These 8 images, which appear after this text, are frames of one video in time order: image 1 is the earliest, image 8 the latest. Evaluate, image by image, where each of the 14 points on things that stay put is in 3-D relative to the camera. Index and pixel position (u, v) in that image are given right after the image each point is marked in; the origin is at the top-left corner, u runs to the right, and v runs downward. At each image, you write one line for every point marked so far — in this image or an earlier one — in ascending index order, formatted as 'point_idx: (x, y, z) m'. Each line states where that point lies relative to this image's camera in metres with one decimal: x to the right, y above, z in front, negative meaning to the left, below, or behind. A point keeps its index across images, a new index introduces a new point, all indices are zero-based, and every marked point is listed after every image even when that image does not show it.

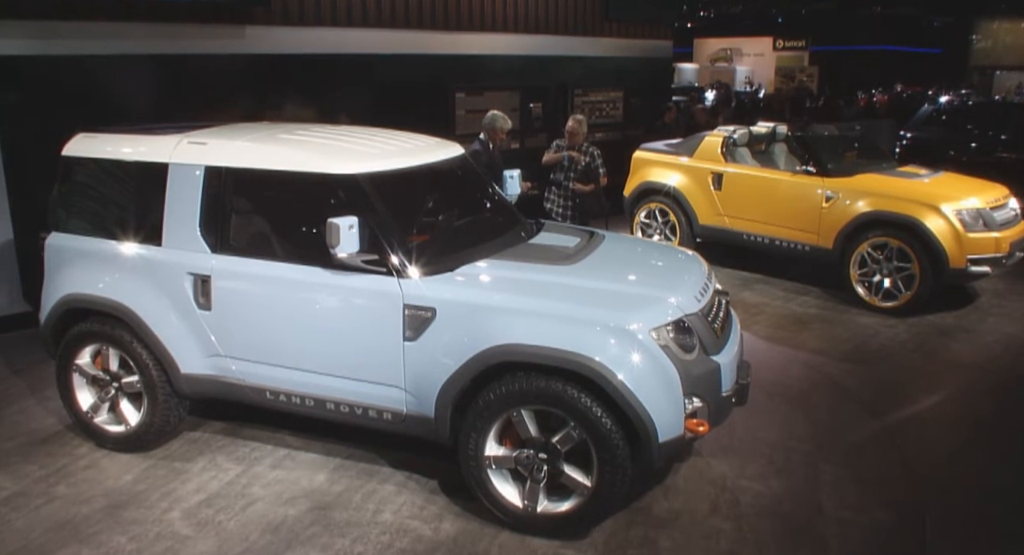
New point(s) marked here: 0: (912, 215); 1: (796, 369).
0: (+3.4, +0.5, +6.1) m
1: (+2.1, -0.7, +5.4) m
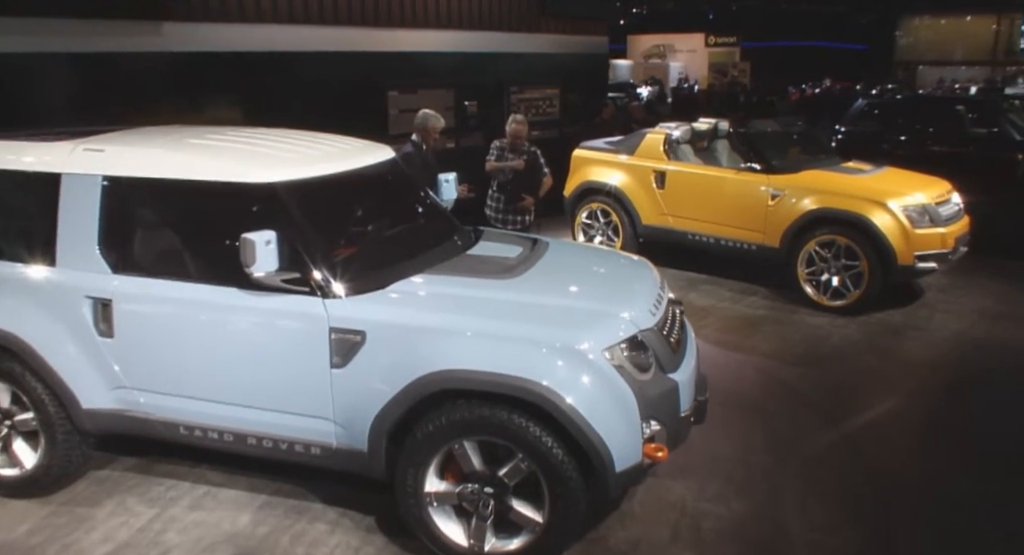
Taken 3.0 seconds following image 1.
0: (+2.9, +0.5, +6.0) m
1: (+1.7, -0.7, +5.2) m
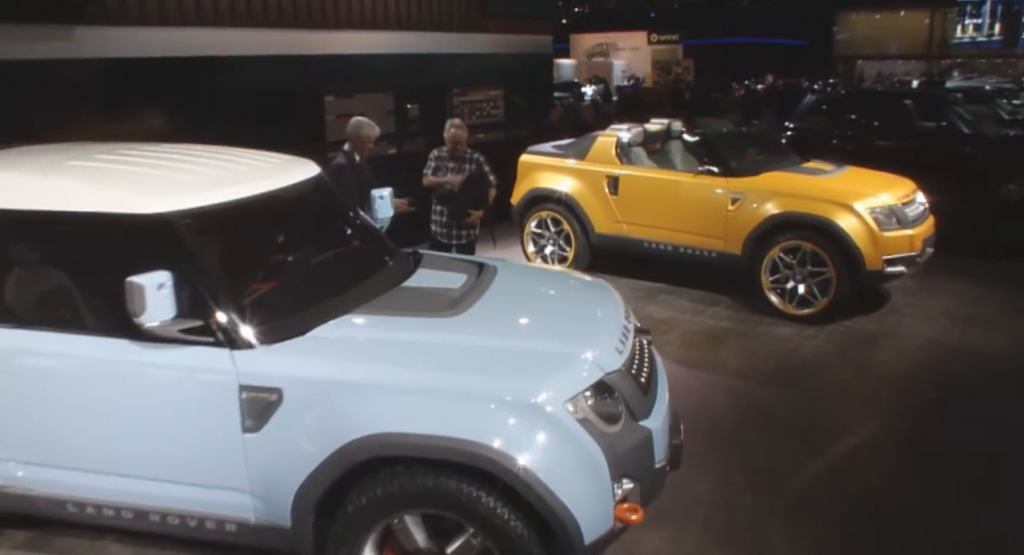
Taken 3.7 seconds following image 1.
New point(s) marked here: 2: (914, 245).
0: (+2.5, +0.5, +5.7) m
1: (+1.4, -0.8, +4.8) m
2: (+3.2, +0.3, +5.7) m
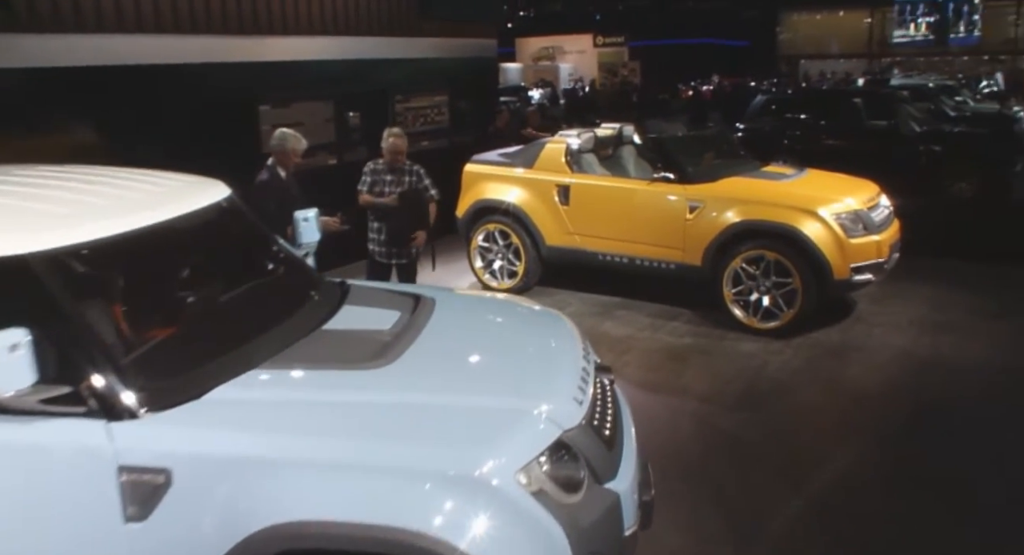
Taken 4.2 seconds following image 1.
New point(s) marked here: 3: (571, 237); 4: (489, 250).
0: (+2.1, +0.4, +5.4) m
1: (+1.1, -0.9, +4.4) m
2: (+2.8, +0.2, +5.4) m
3: (+0.5, +0.4, +6.5) m
4: (-0.2, +0.3, +7.1) m
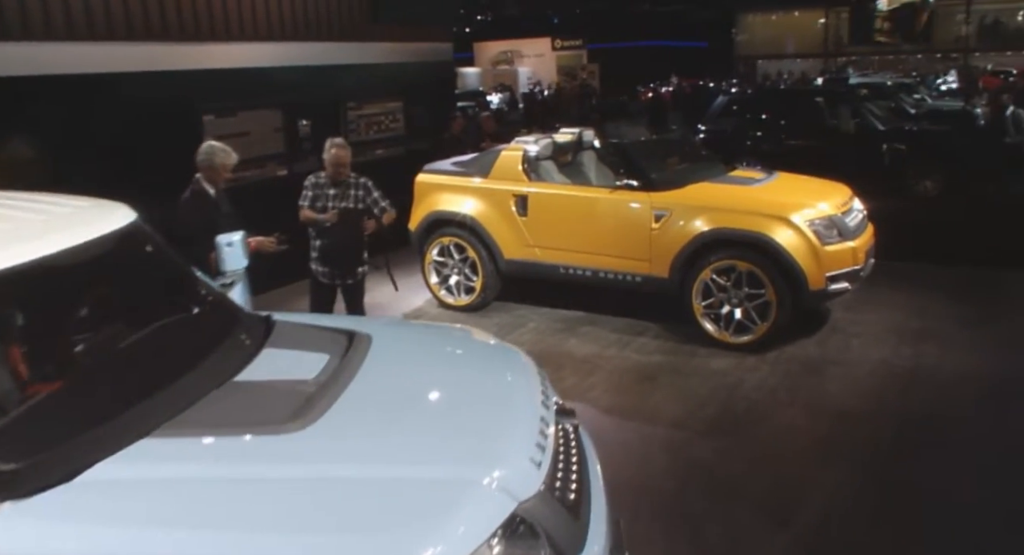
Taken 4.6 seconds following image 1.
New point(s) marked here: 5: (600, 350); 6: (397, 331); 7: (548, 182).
0: (+1.7, +0.3, +5.1) m
1: (+0.8, -1.0, +4.1) m
2: (+2.5, +0.1, +5.2) m
3: (+0.2, +0.2, +6.1) m
4: (-0.6, +0.1, +6.7) m
5: (+0.7, -0.6, +5.5) m
6: (-0.5, -0.2, +3.1) m
7: (+0.3, +0.8, +6.1) m
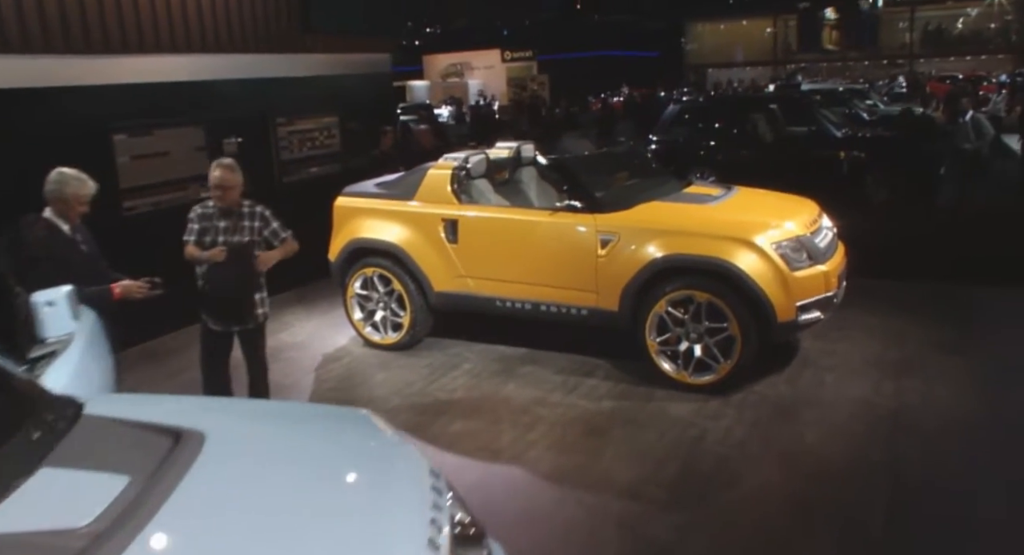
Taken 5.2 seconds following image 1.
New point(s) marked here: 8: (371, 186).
0: (+1.3, +0.1, +4.4) m
1: (+0.5, -1.2, +3.4) m
2: (+2.0, 0.0, +4.6) m
3: (-0.4, 0.0, +5.4) m
4: (-1.2, -0.2, +5.9) m
5: (+0.2, -0.8, +4.8) m
6: (-0.8, -0.5, +2.4) m
7: (-0.2, +0.5, +5.4) m
8: (-1.2, +0.8, +6.0) m
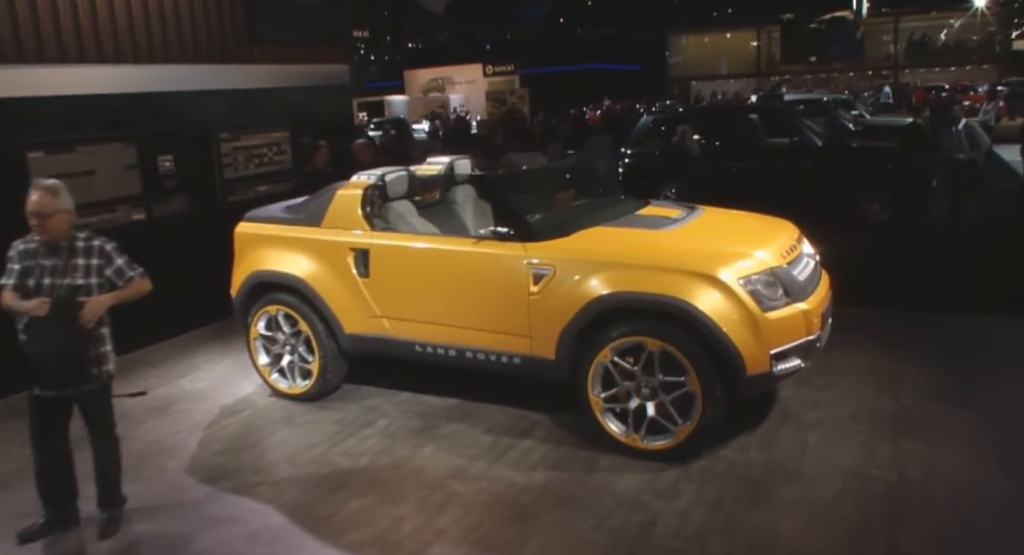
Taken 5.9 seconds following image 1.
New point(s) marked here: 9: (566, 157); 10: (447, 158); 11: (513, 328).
0: (+0.8, -0.1, +3.6) m
1: (0.0, -1.4, +2.5) m
2: (+1.5, -0.3, +3.7) m
3: (-0.8, -0.3, +4.5) m
4: (-1.7, -0.4, +5.0) m
5: (-0.3, -1.0, +3.9) m
6: (-1.3, -0.7, +1.5) m
7: (-0.7, +0.3, +4.5) m
8: (-1.7, +0.5, +5.1) m
9: (+0.4, +0.9, +5.3) m
10: (-0.5, +0.8, +5.0) m
11: (0.0, -0.3, +4.1) m
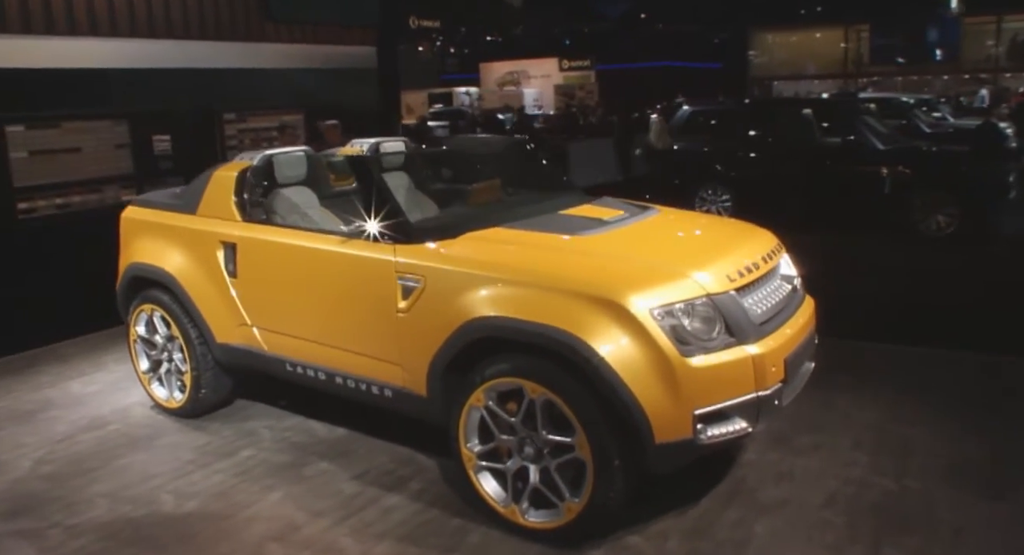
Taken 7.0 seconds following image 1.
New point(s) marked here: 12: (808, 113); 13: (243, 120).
0: (+0.2, -0.2, +2.7) m
1: (-0.8, -1.5, +1.6) m
2: (+0.9, -0.4, +2.7) m
3: (-1.4, -0.3, +3.7) m
4: (-2.1, -0.4, +4.3) m
5: (-0.9, -1.1, +3.1) m
6: (-2.1, -0.6, +0.7) m
7: (-1.2, +0.3, +3.7) m
8: (-2.1, +0.5, +4.4) m
9: (0.0, +0.8, +4.3) m
10: (-0.9, +0.8, +4.1) m
11: (-0.6, -0.3, +3.2) m
12: (+3.8, +2.2, +9.6) m
13: (-3.7, +2.1, +9.3) m
